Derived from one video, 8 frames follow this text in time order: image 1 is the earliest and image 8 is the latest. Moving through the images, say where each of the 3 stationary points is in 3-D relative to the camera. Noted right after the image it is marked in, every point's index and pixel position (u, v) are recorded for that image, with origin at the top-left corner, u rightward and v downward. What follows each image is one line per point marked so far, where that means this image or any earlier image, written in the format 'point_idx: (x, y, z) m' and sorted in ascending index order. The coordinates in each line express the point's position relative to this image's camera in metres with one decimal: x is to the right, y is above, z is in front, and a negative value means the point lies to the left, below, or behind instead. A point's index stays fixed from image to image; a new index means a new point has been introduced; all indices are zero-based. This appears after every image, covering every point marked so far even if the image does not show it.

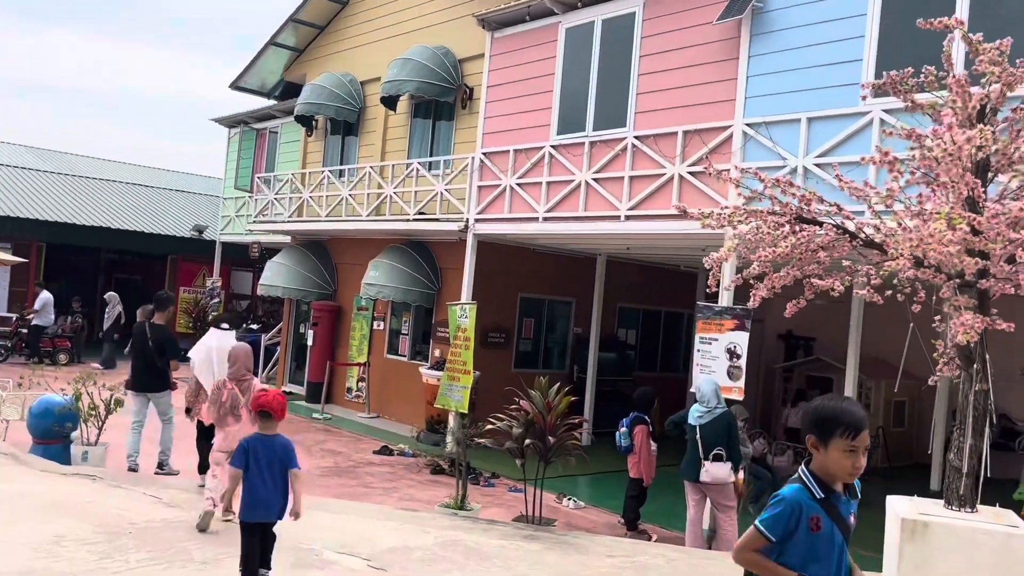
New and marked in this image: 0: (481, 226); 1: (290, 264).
0: (-0.4, +0.8, +11.2) m
1: (-4.0, +0.4, +15.1) m
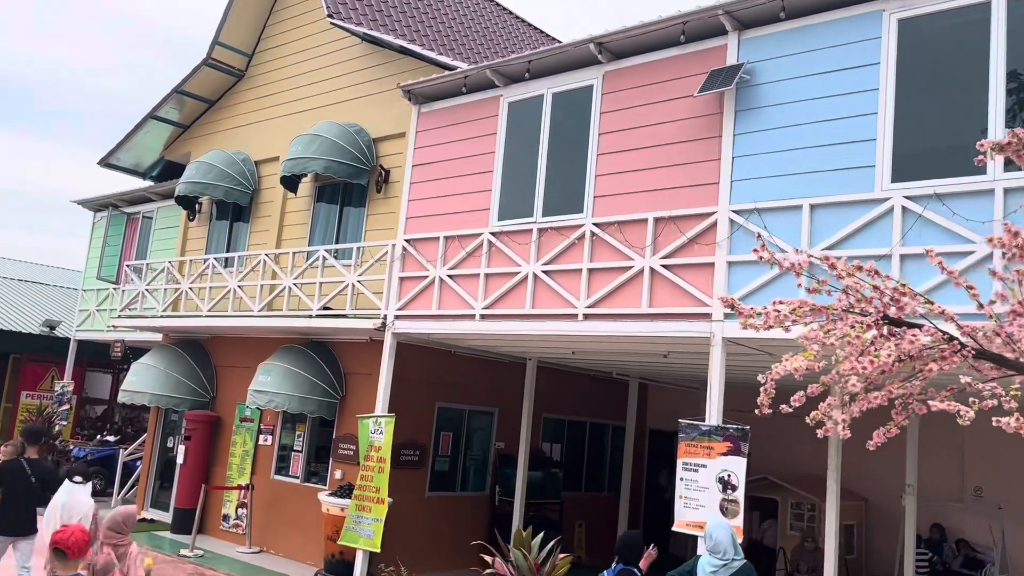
0: (-1.2, -0.4, +9.5) m
1: (-5.3, -1.2, +12.8) m
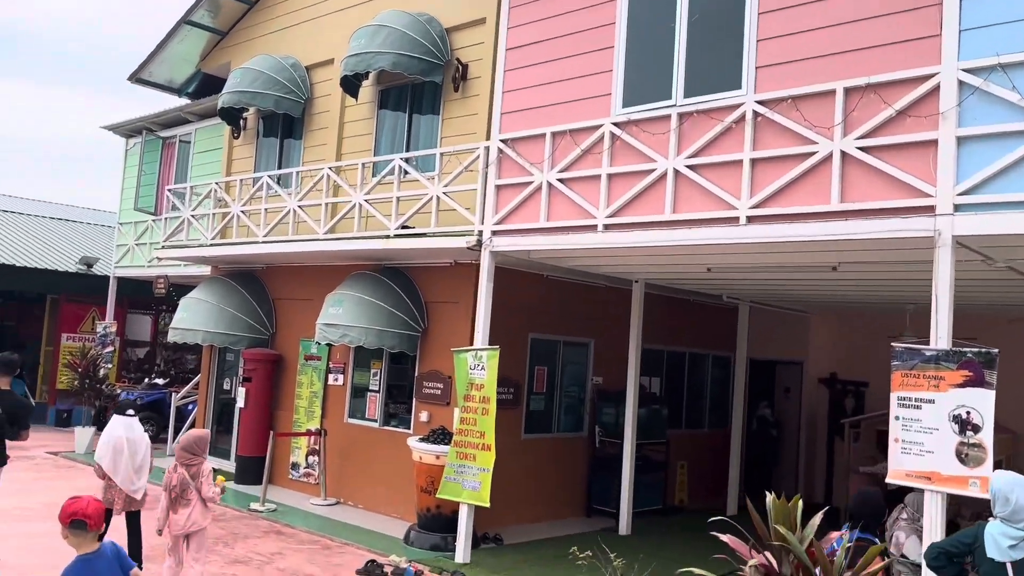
0: (-0.1, +0.4, +8.0) m
1: (-4.1, -0.2, +11.5) m
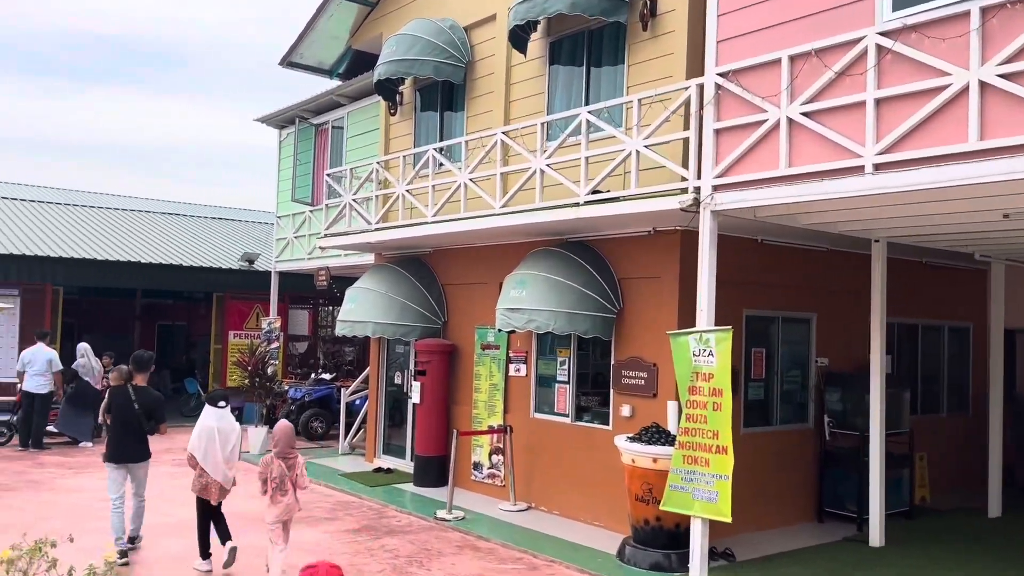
0: (+1.7, +0.7, +6.6) m
1: (-1.7, 0.0, +10.6) m
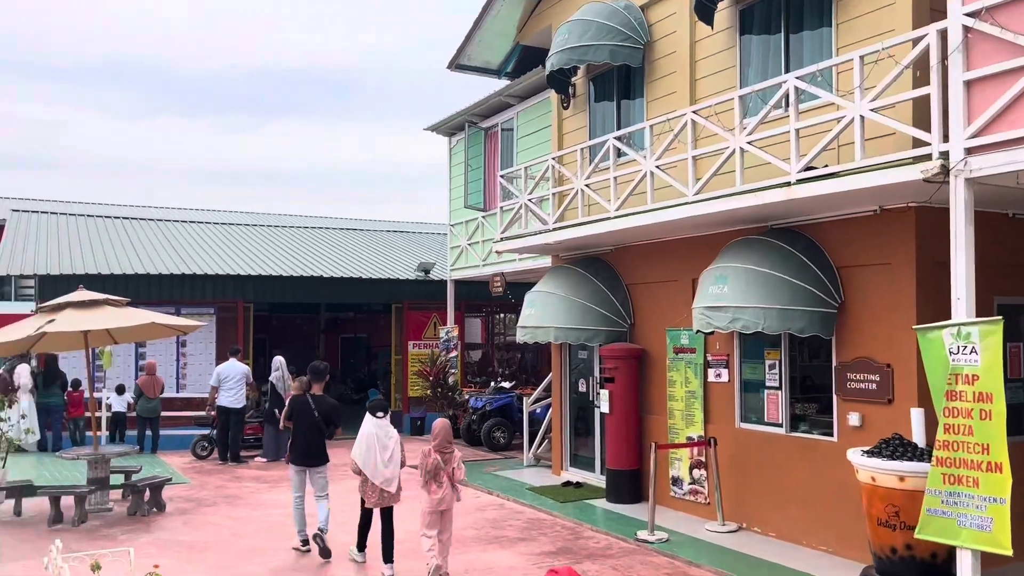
0: (+3.0, +0.8, +5.4) m
1: (+0.6, -0.1, +10.0) m
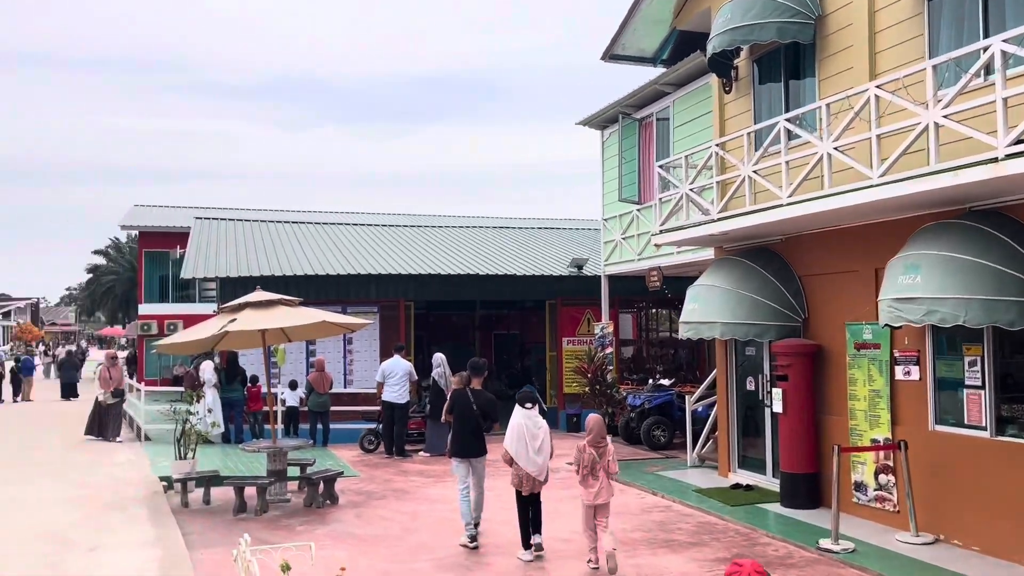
0: (+4.0, +0.9, +4.6) m
1: (+2.5, 0.0, +9.6) m
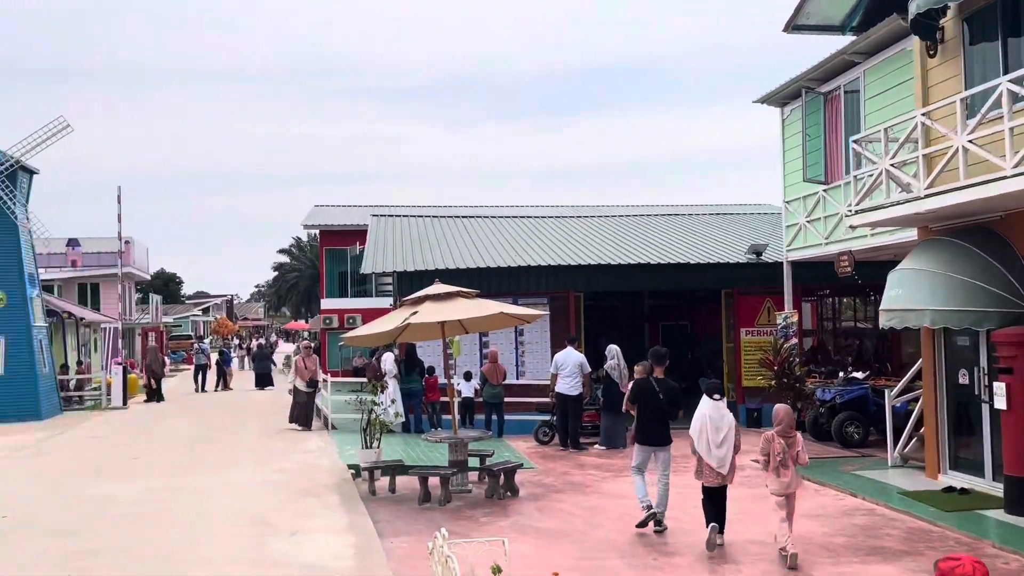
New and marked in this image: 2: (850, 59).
0: (+5.0, +1.0, +3.5) m
1: (+4.4, +0.2, +8.7) m
2: (+5.0, +3.4, +12.5) m
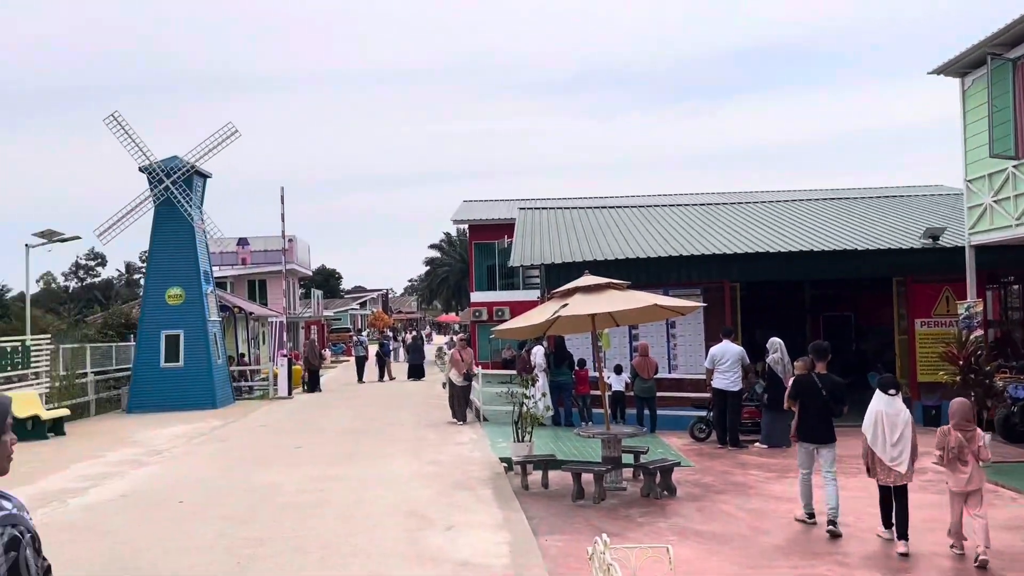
0: (+5.5, +1.1, +2.3) m
1: (+5.8, +0.3, +7.5) m
2: (+7.0, +3.6, +11.1) m
